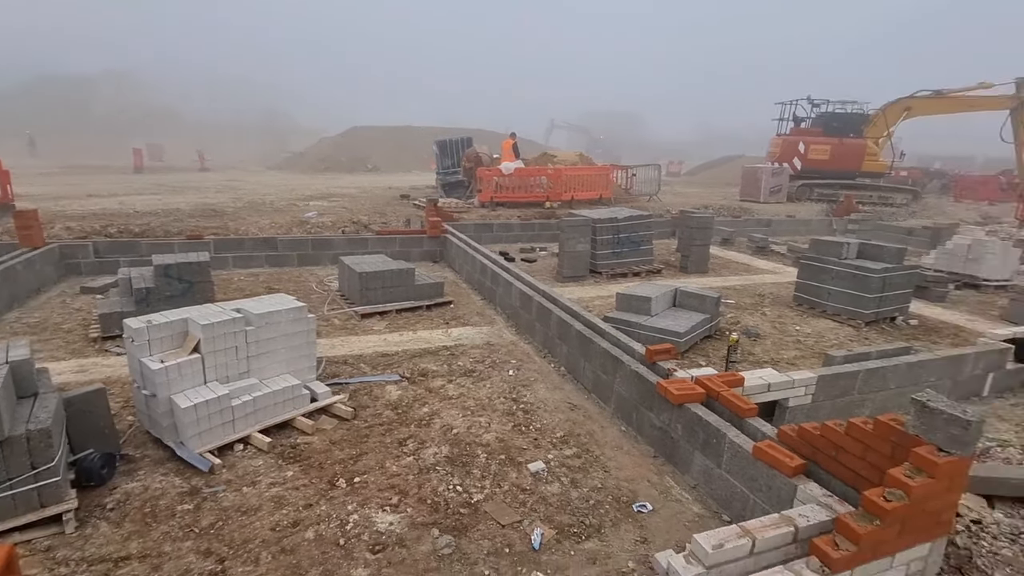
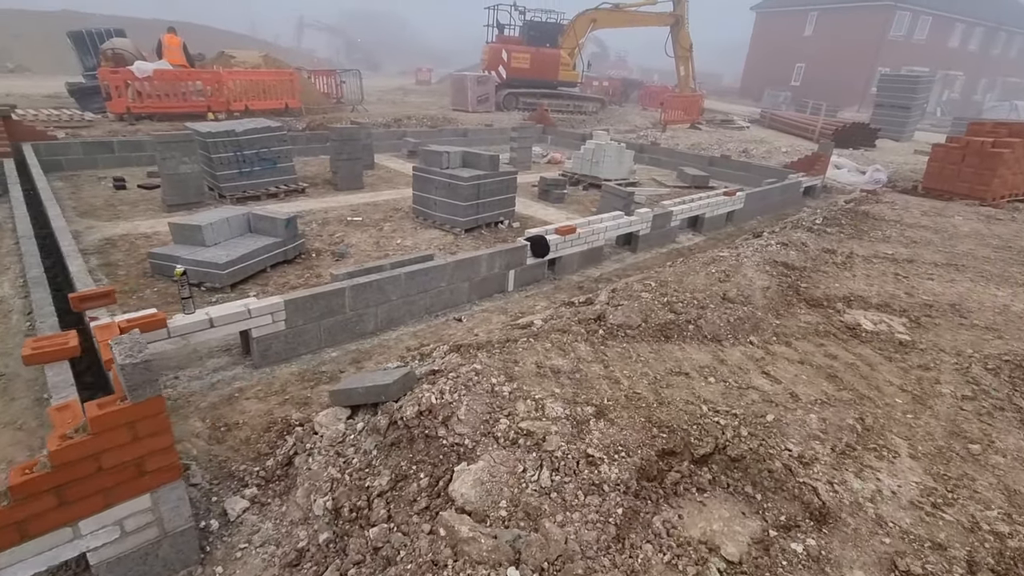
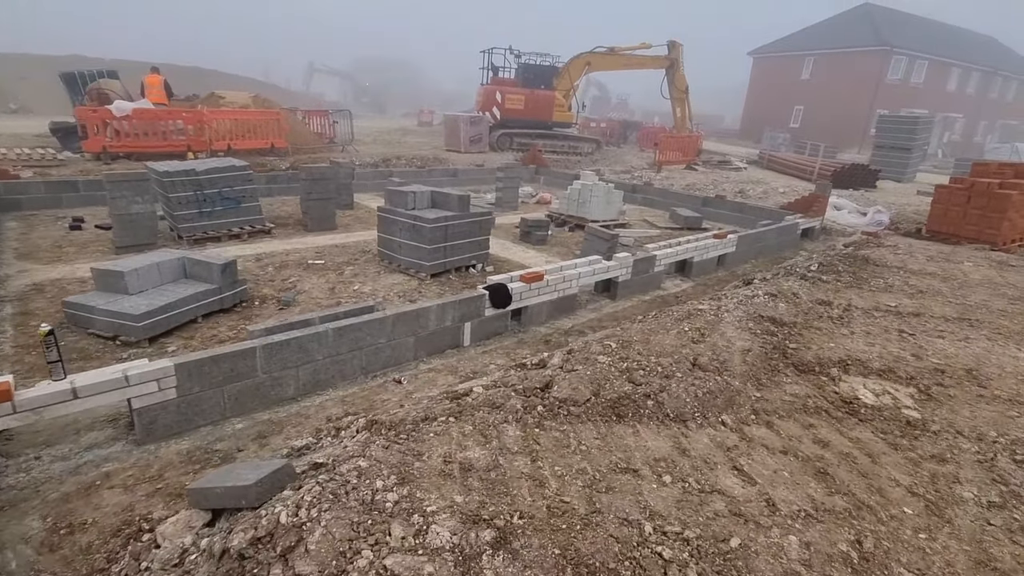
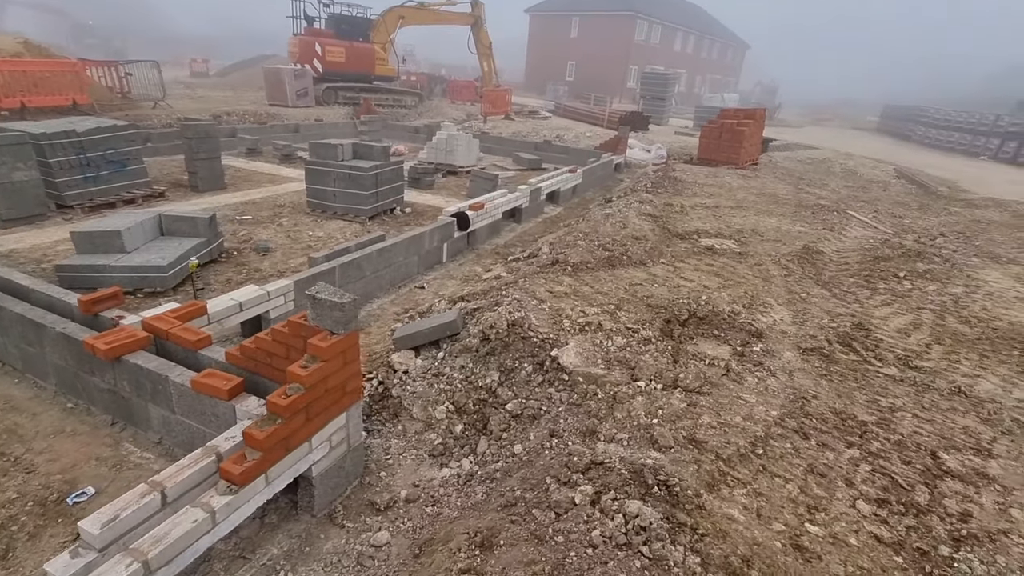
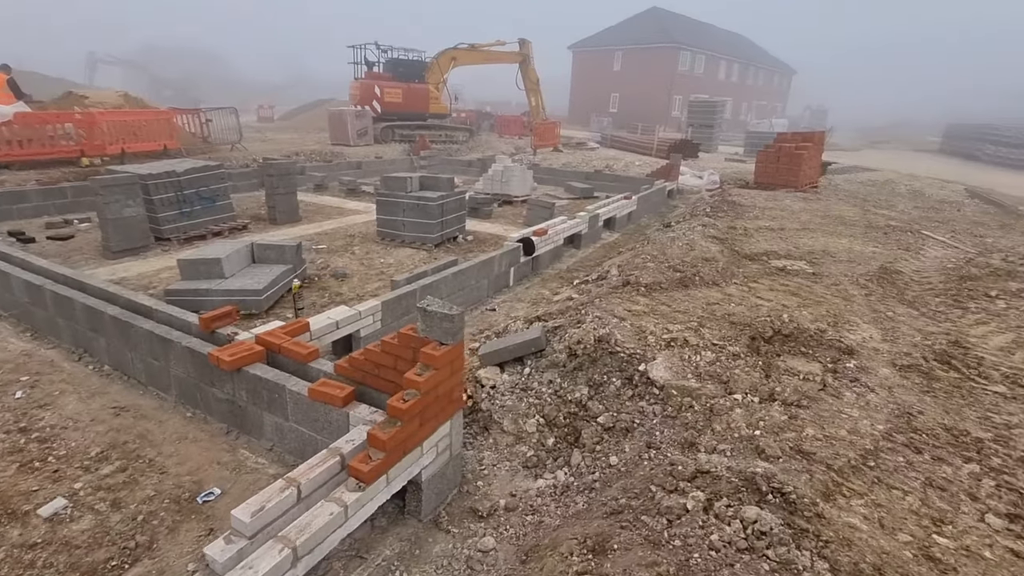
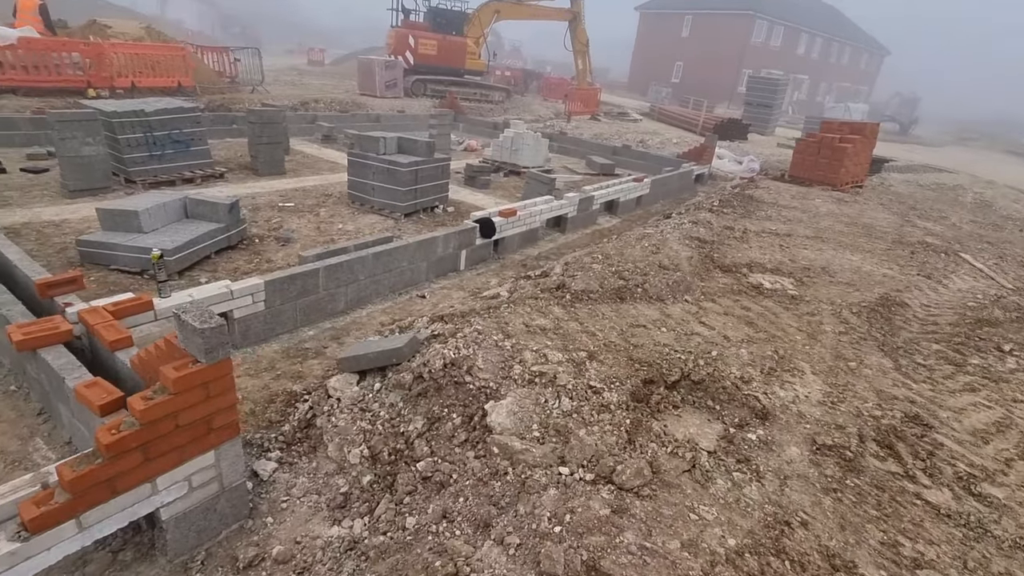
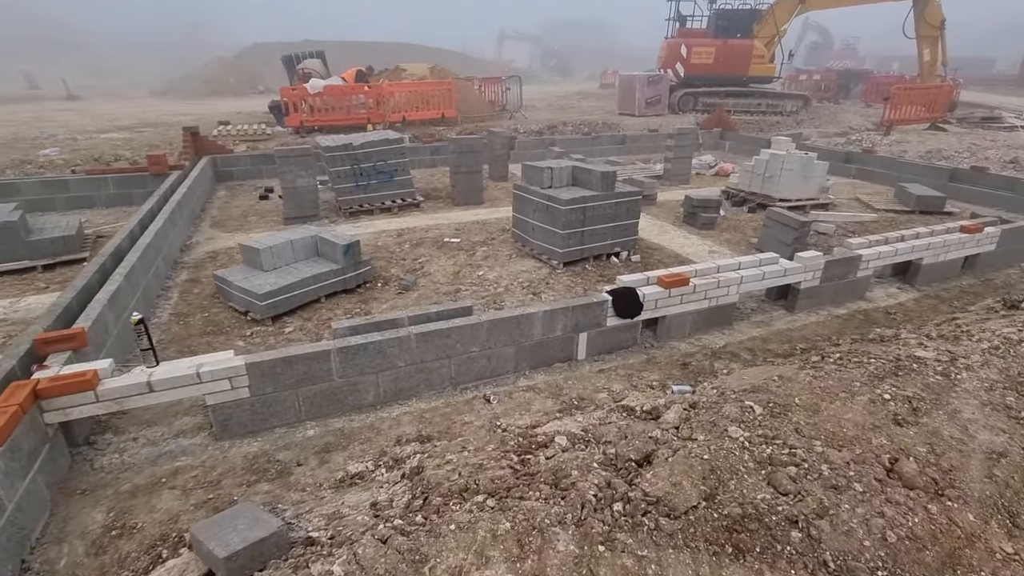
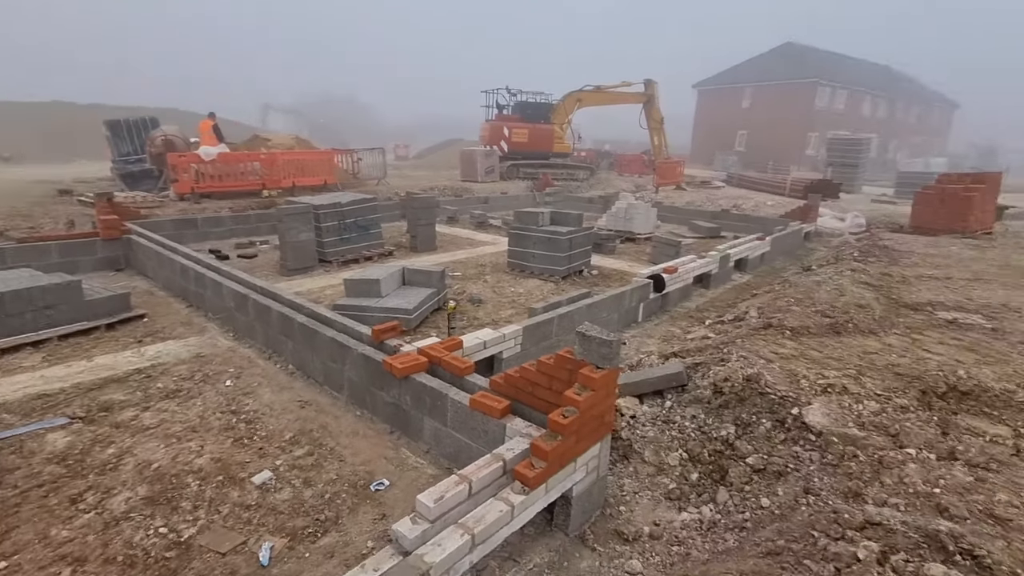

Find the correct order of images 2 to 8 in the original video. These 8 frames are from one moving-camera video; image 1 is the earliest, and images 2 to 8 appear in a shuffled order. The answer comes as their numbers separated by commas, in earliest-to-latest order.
8, 5, 4, 6, 2, 3, 7
